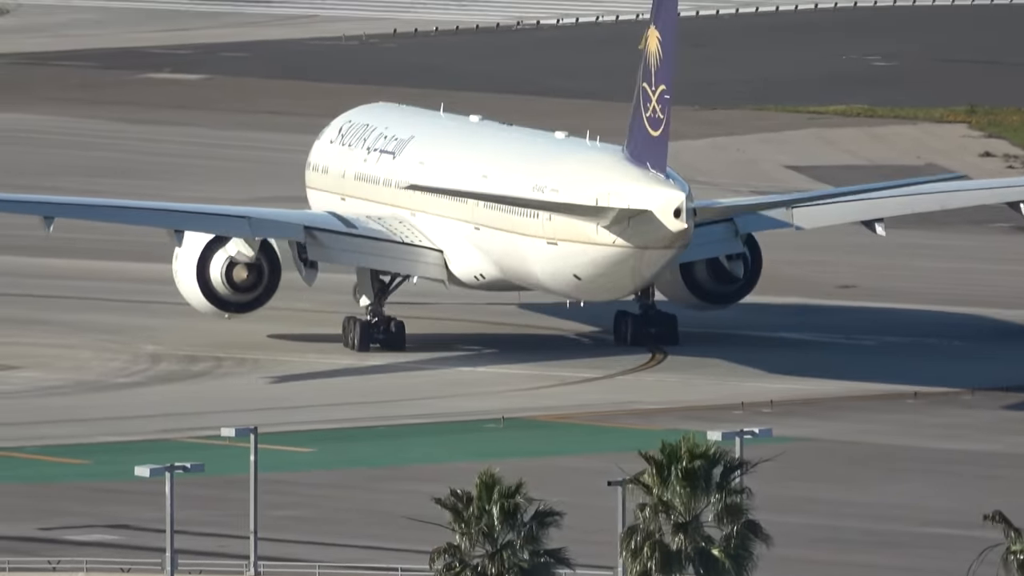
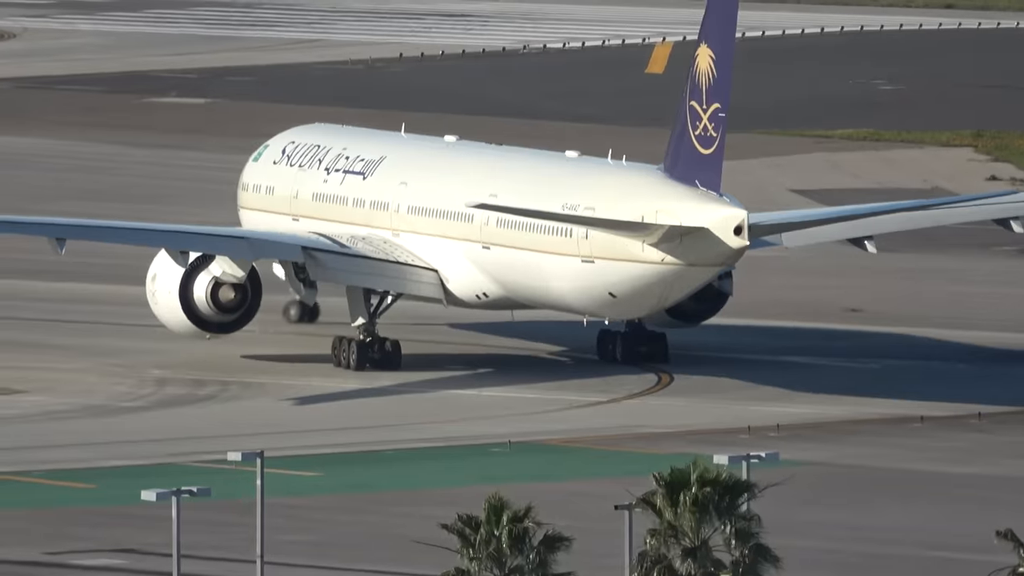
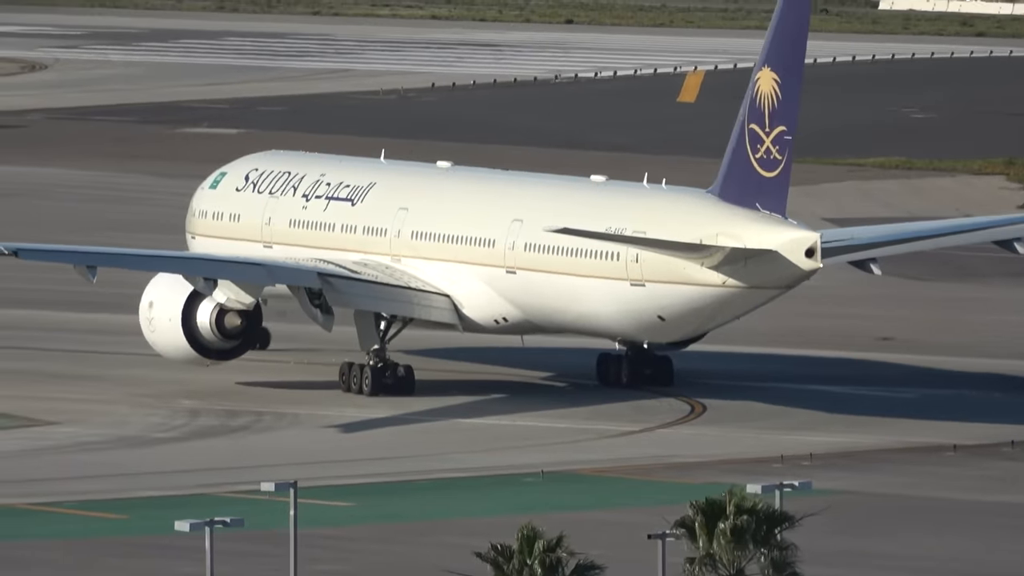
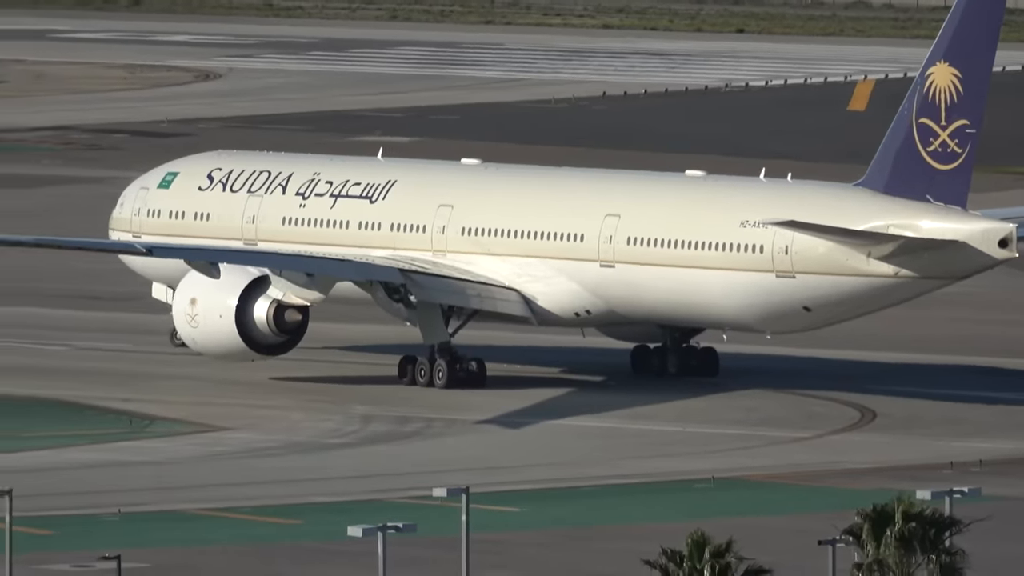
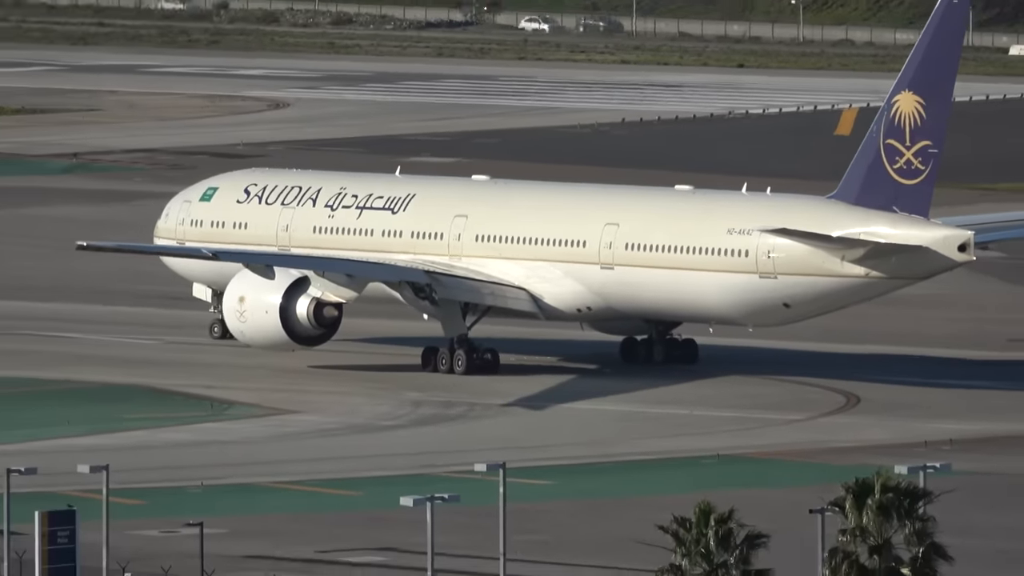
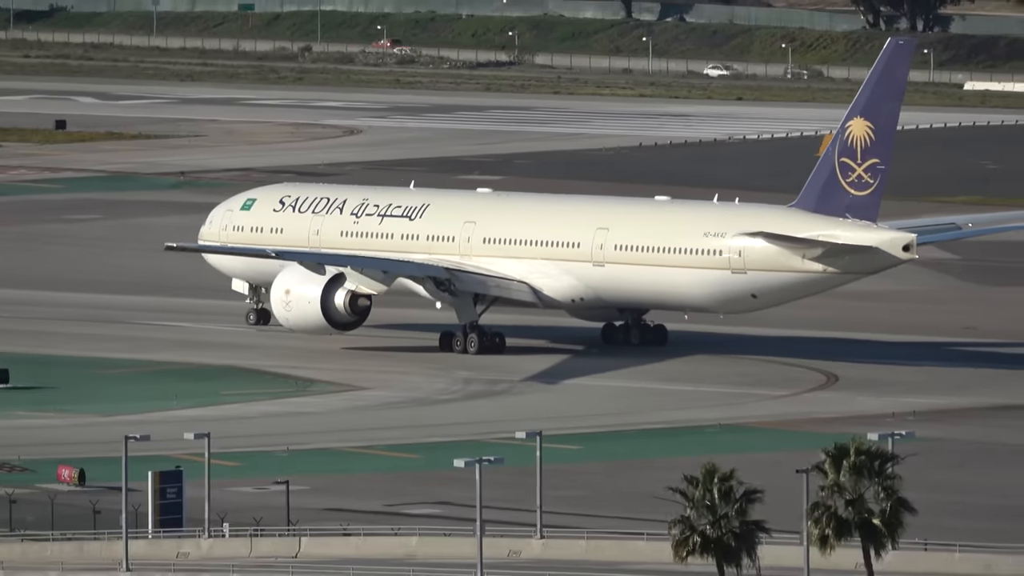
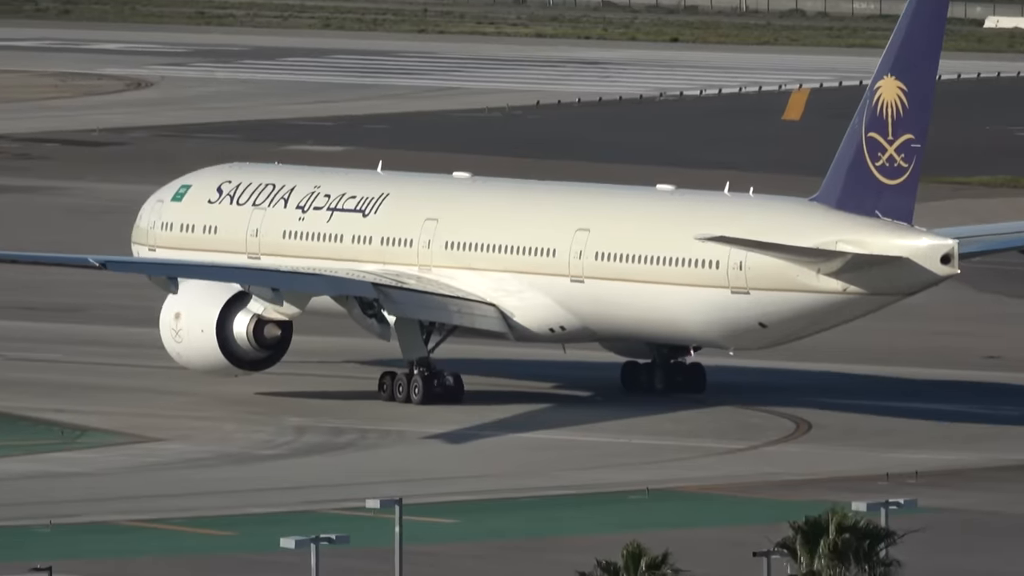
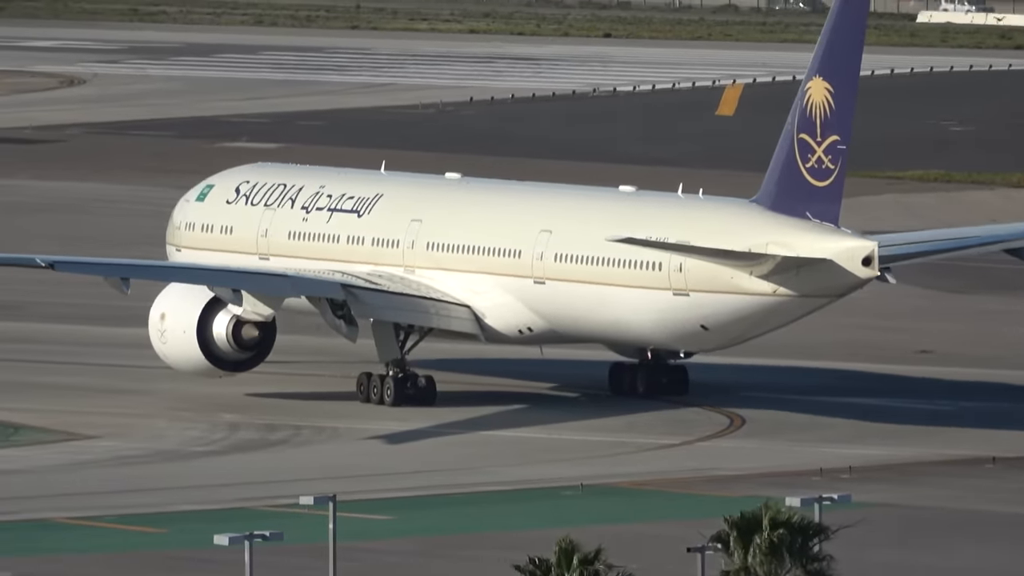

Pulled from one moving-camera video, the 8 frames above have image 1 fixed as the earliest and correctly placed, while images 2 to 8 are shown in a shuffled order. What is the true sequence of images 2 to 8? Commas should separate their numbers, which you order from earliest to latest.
2, 3, 8, 7, 4, 5, 6
